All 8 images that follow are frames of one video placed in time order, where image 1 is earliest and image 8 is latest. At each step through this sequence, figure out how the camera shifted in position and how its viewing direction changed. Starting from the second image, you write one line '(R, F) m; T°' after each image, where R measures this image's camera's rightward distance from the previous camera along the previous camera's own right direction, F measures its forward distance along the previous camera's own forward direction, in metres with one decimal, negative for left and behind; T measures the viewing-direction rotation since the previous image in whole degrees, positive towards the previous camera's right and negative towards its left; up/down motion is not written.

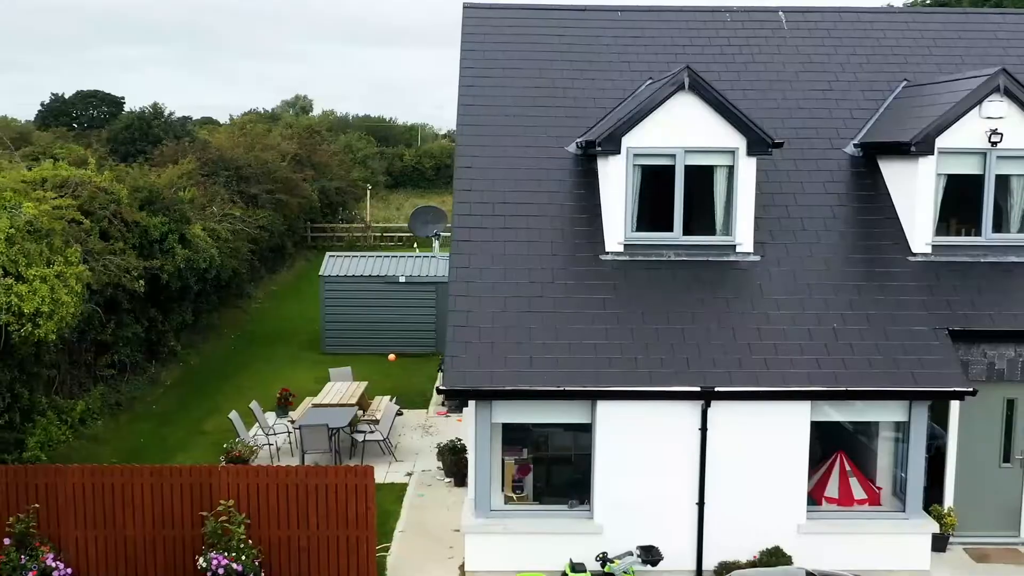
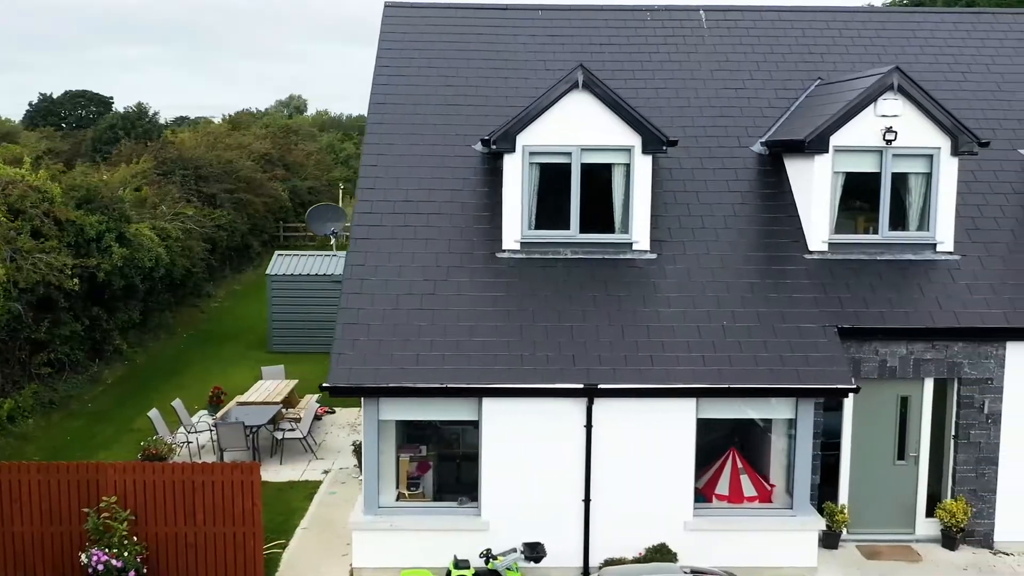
(+1.4, 0.0) m; 0°
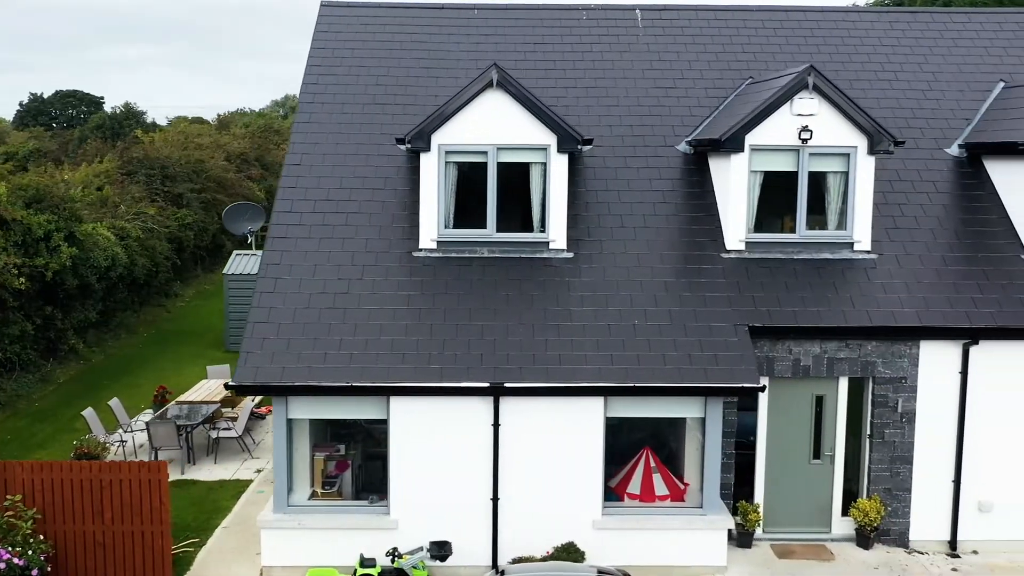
(+1.1, 0.0) m; 0°
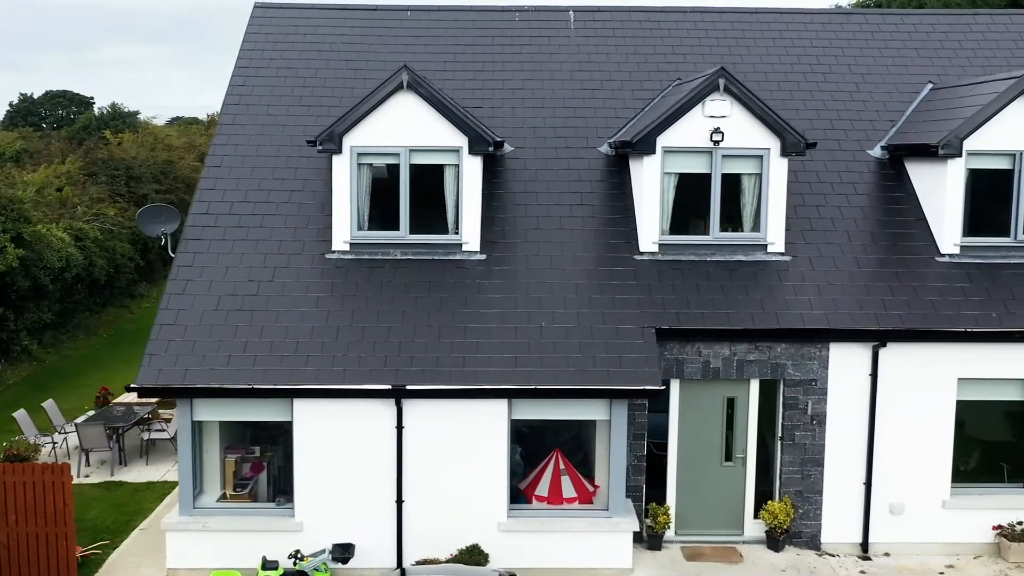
(+1.2, 0.0) m; 0°
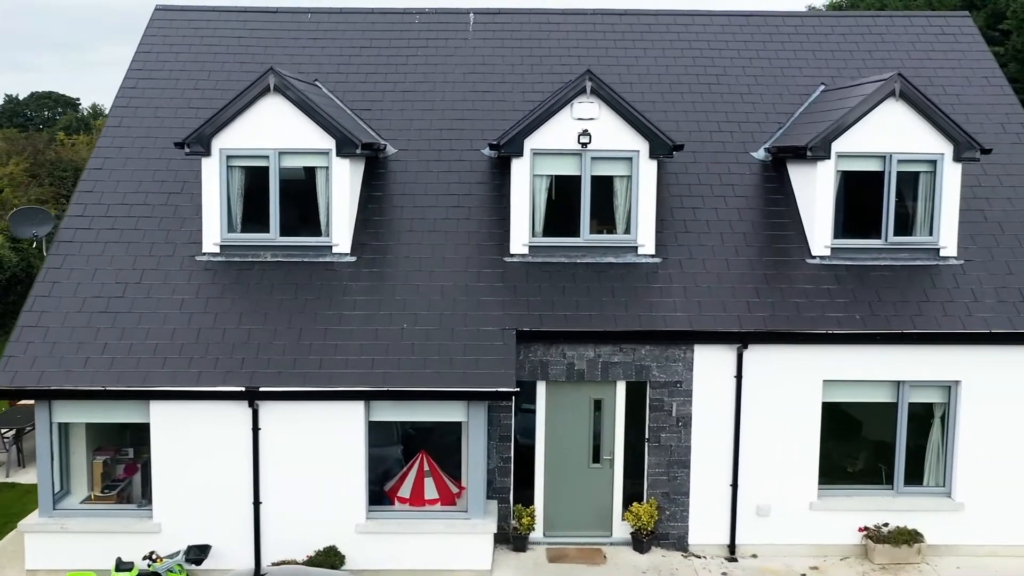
(+1.8, 0.0) m; 0°
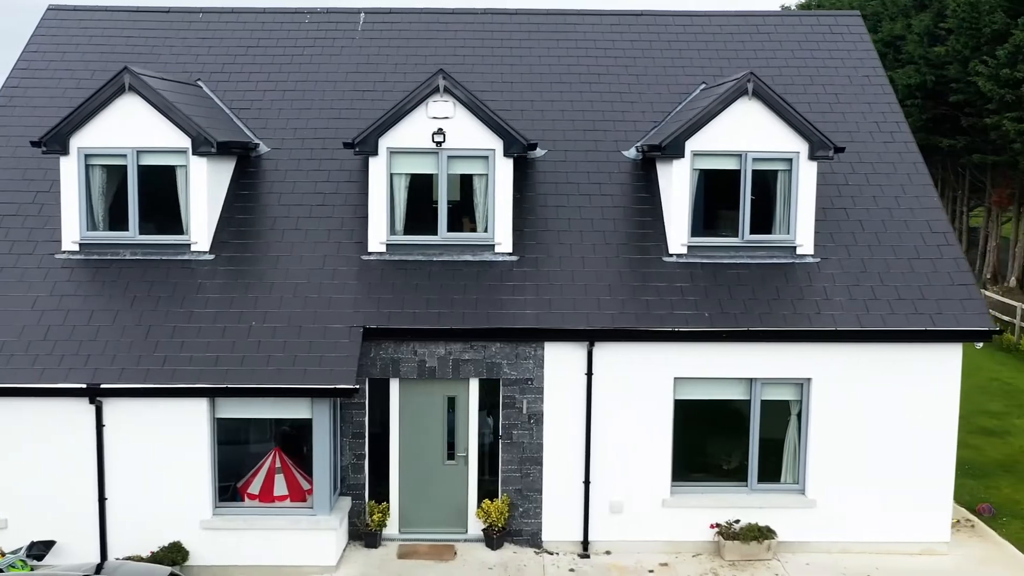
(+2.0, -0.1) m; 0°
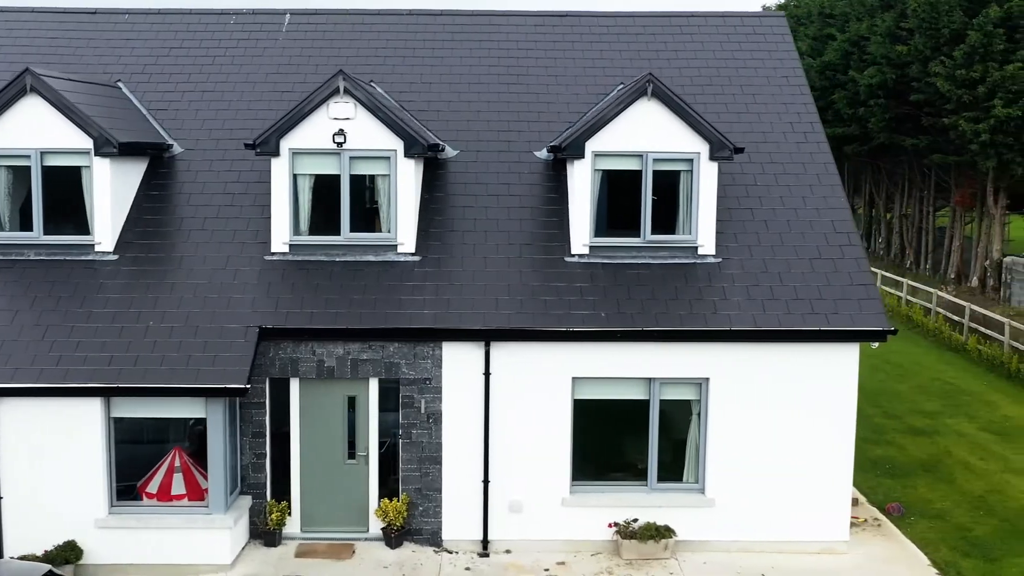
(+1.3, -0.1) m; 0°
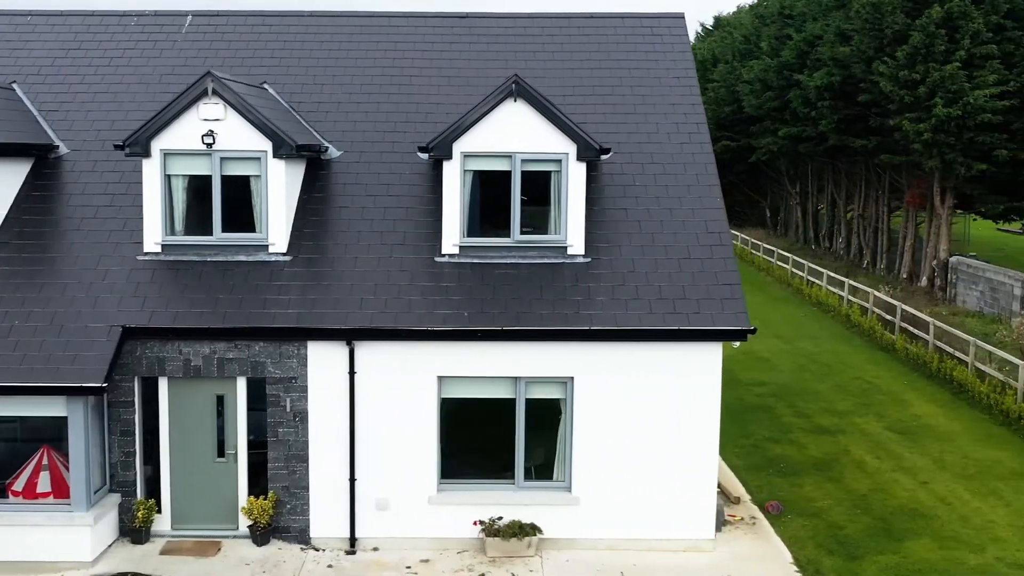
(+1.8, -0.1) m; 0°
